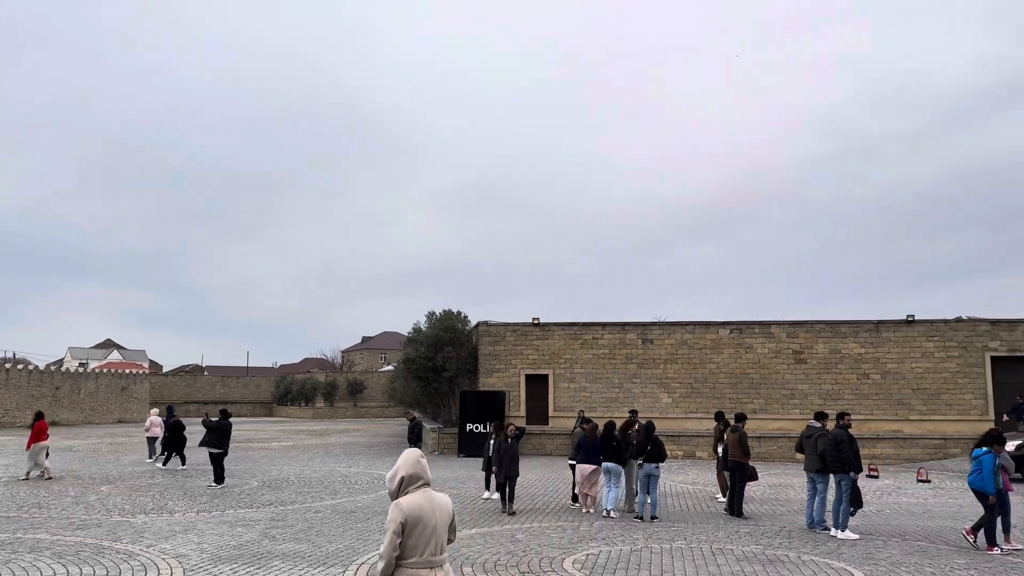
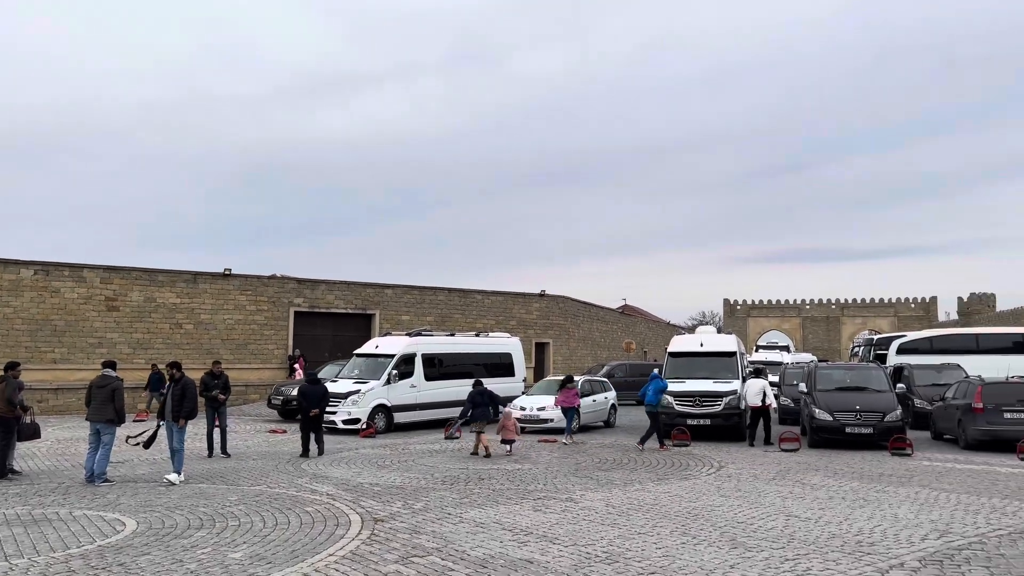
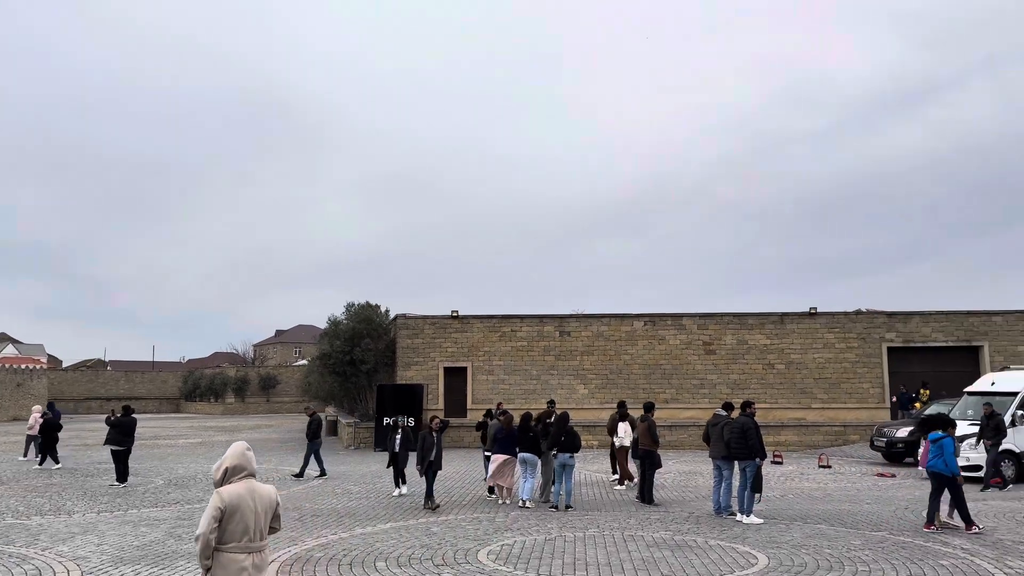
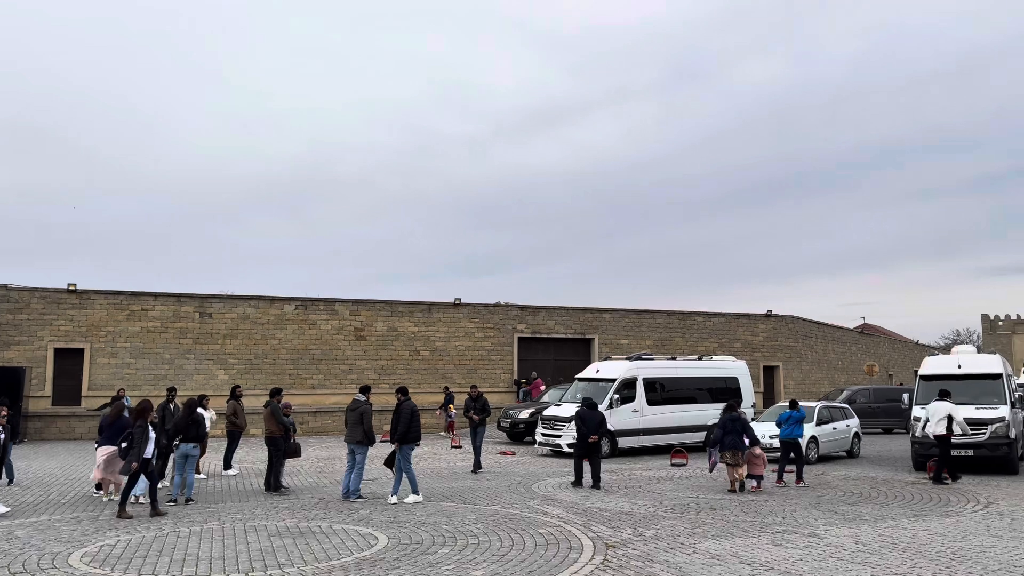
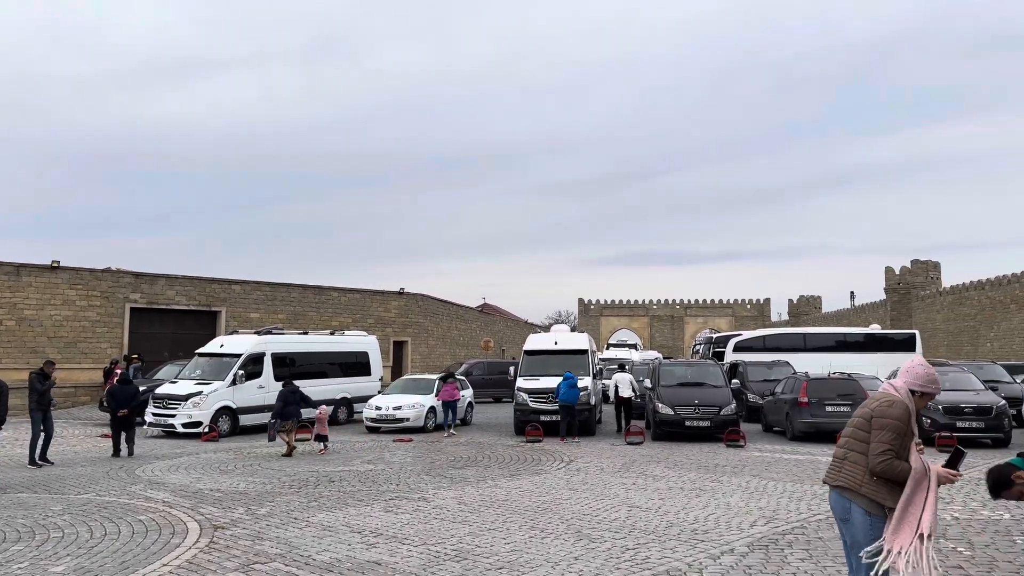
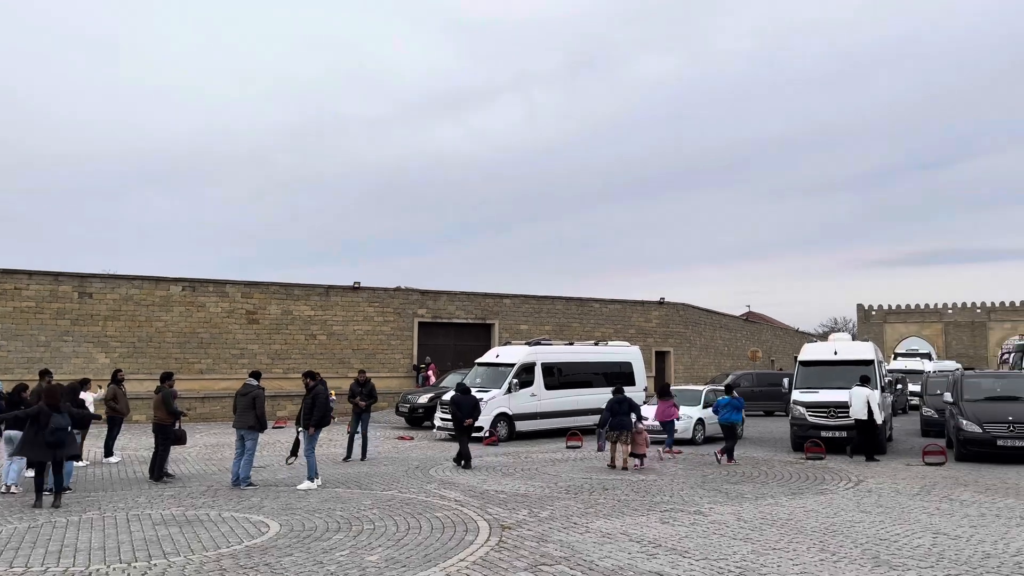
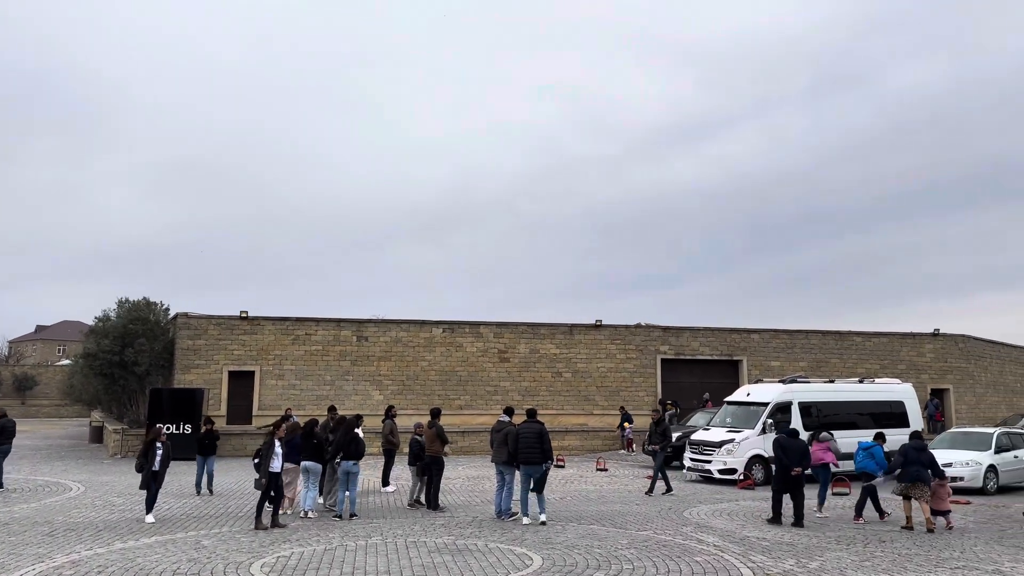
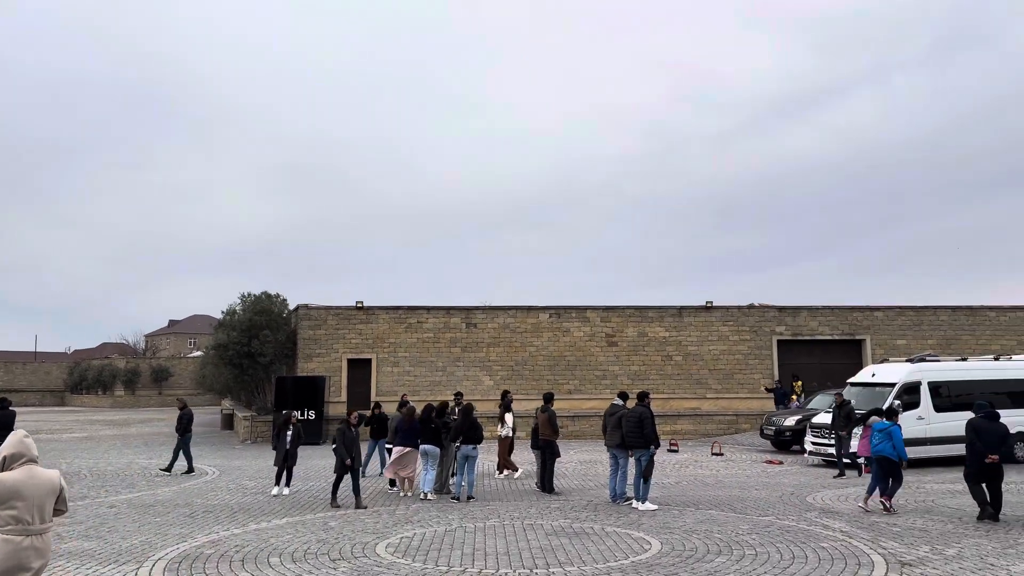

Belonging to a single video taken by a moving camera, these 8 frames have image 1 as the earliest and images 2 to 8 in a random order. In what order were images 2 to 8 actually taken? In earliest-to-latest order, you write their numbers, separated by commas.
3, 8, 7, 4, 6, 2, 5
